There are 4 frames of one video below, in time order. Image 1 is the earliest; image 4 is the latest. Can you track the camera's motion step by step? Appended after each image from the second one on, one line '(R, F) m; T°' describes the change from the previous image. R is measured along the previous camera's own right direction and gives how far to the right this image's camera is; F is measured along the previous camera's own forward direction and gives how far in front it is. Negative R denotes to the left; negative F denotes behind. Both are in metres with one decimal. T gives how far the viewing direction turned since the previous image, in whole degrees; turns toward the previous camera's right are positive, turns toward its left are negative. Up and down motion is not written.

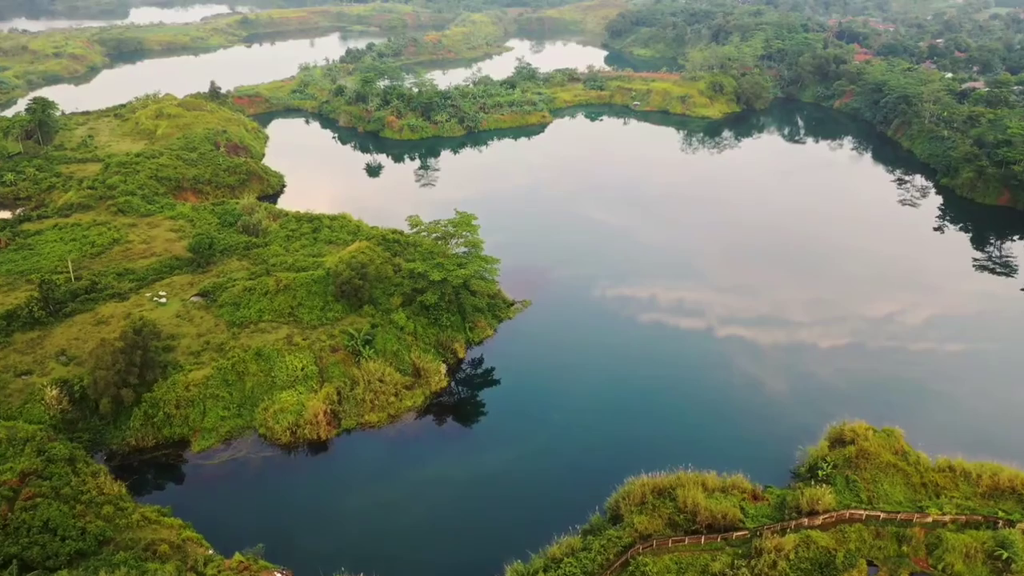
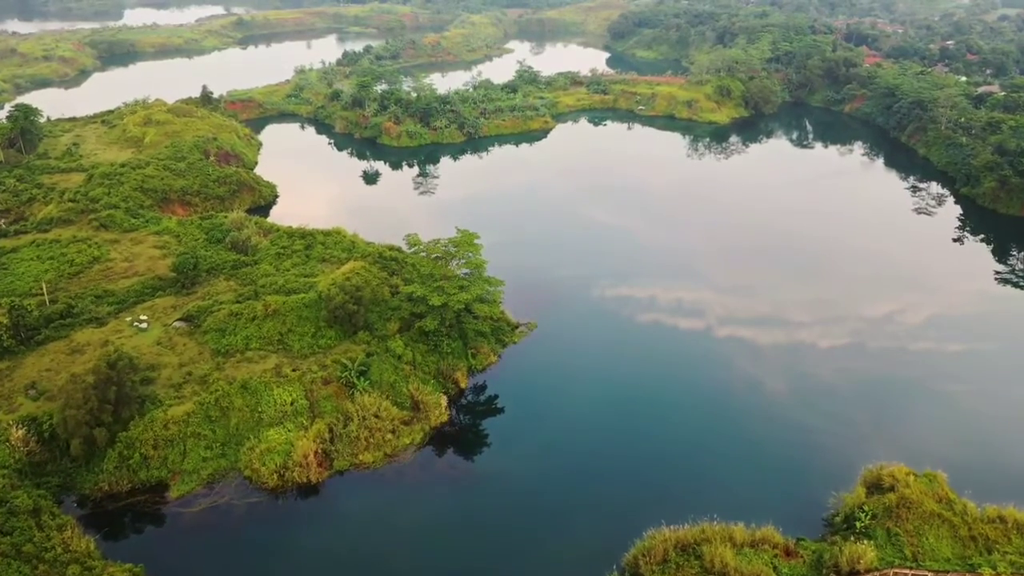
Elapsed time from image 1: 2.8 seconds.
(-0.3, +2.1) m; 0°
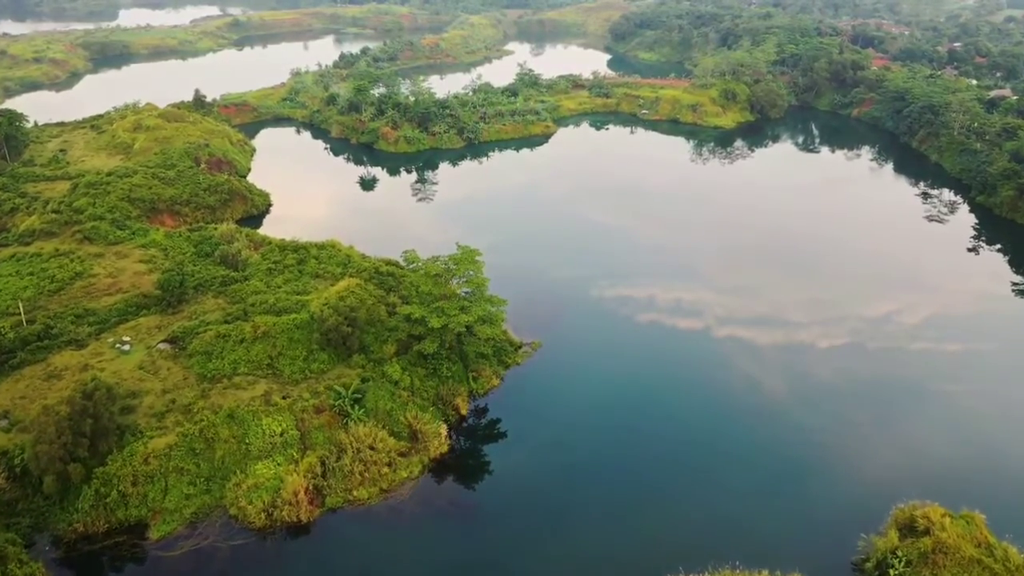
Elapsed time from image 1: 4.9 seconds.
(-0.2, +1.6) m; 0°
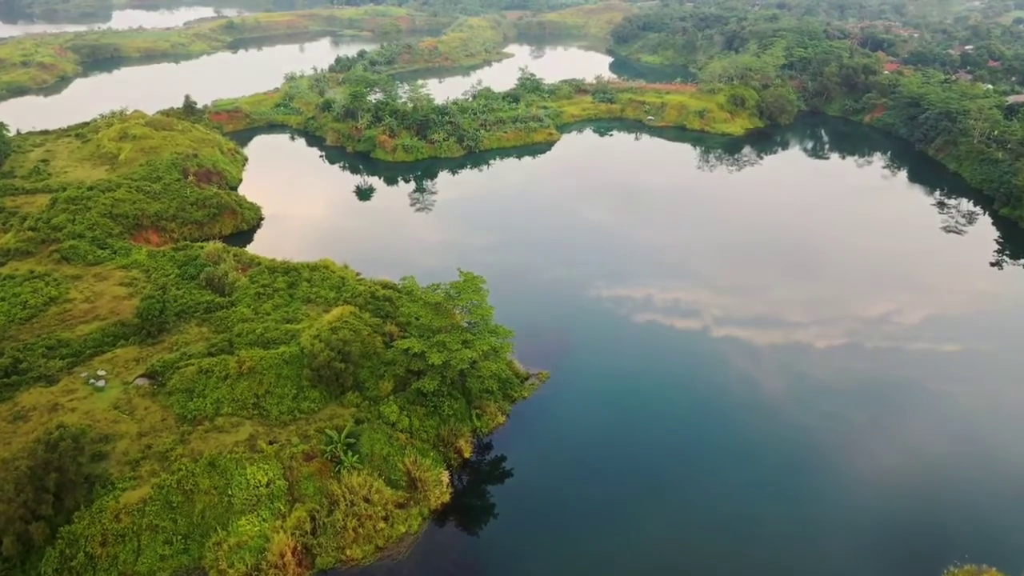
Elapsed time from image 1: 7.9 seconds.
(-0.4, +2.2) m; 0°
